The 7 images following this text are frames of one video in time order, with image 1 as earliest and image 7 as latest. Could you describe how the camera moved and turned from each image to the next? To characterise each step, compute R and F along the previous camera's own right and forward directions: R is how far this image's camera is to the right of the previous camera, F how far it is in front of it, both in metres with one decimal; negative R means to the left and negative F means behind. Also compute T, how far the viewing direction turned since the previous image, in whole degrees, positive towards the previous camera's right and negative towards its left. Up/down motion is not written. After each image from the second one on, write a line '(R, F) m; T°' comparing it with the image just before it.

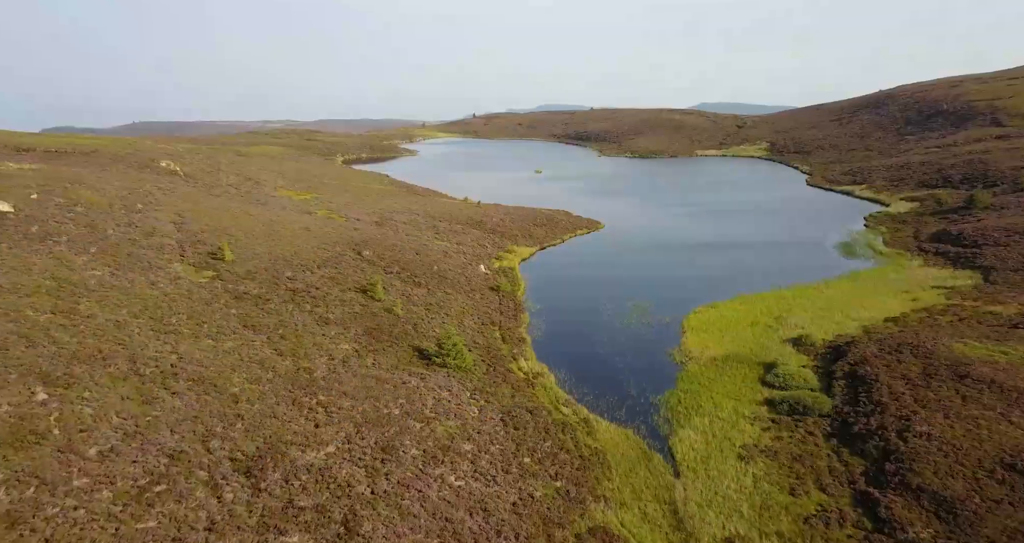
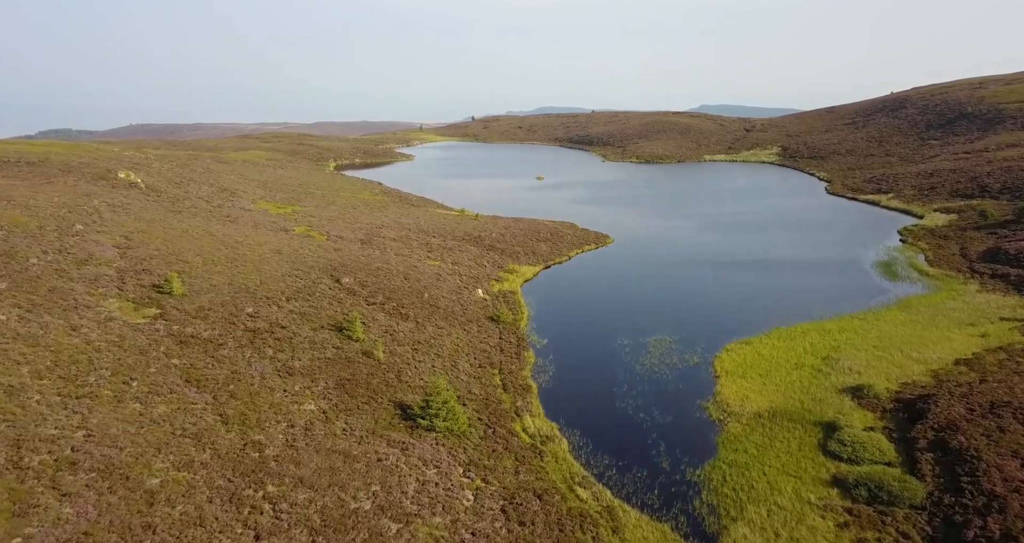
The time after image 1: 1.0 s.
(-0.1, +4.9) m; 0°
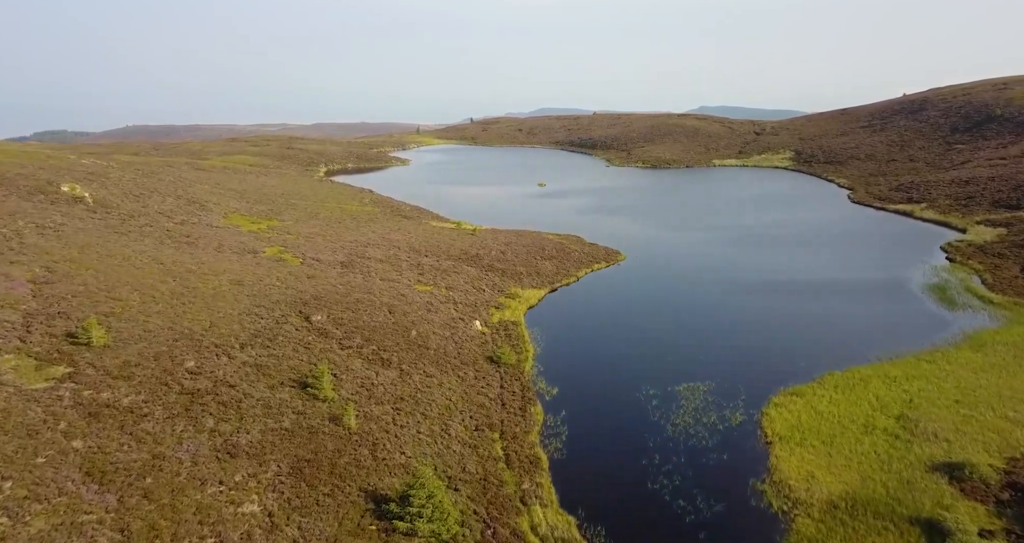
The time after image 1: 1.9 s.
(-0.2, +5.2) m; 0°
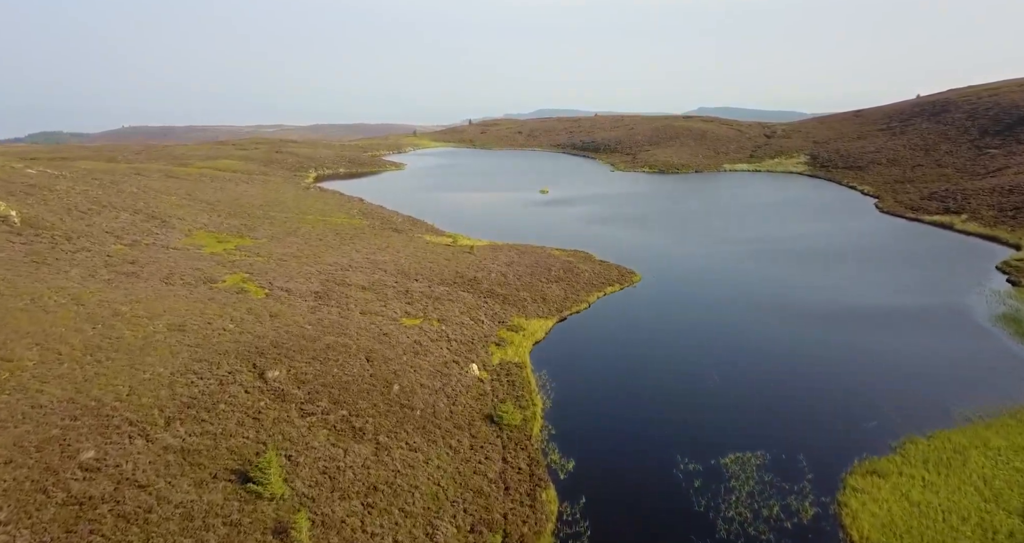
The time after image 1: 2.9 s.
(-0.2, +5.4) m; 0°
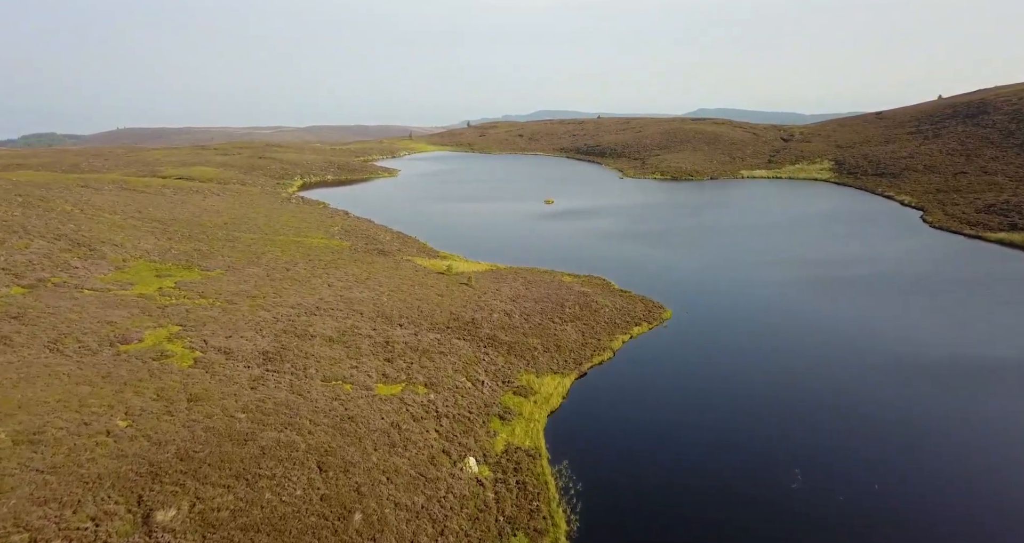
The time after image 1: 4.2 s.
(-0.4, +7.3) m; 0°
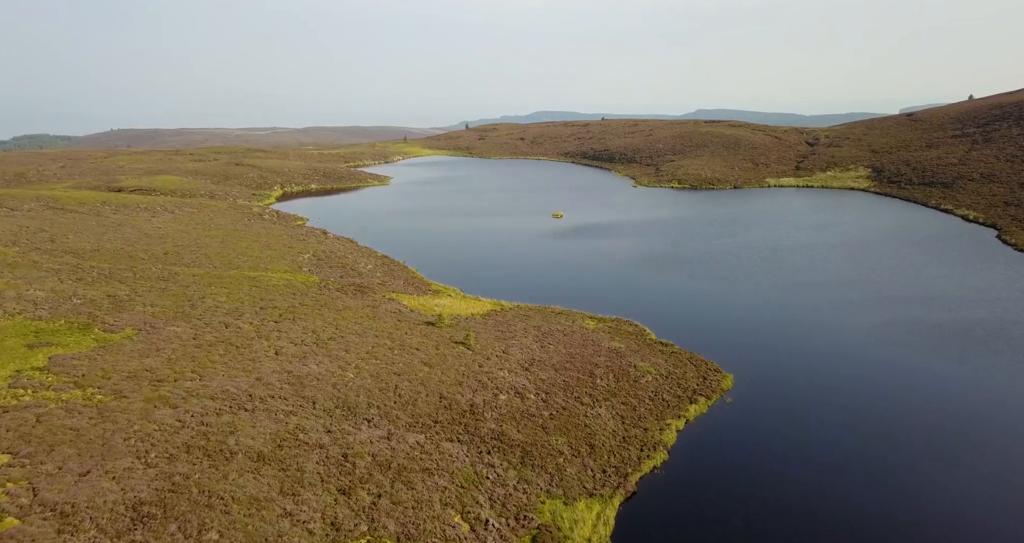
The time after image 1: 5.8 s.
(-0.6, +9.0) m; 0°
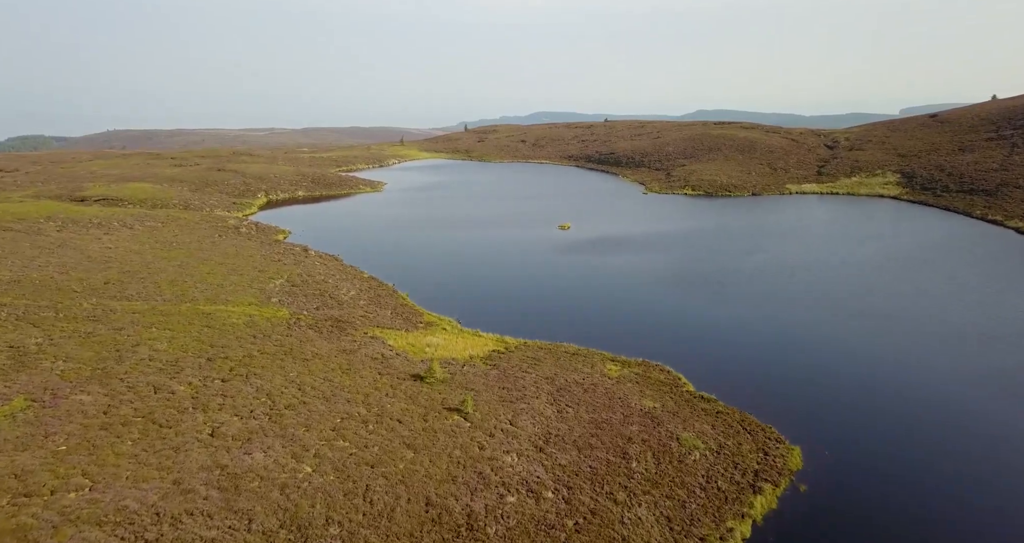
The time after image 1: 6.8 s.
(-0.4, +6.1) m; 0°
